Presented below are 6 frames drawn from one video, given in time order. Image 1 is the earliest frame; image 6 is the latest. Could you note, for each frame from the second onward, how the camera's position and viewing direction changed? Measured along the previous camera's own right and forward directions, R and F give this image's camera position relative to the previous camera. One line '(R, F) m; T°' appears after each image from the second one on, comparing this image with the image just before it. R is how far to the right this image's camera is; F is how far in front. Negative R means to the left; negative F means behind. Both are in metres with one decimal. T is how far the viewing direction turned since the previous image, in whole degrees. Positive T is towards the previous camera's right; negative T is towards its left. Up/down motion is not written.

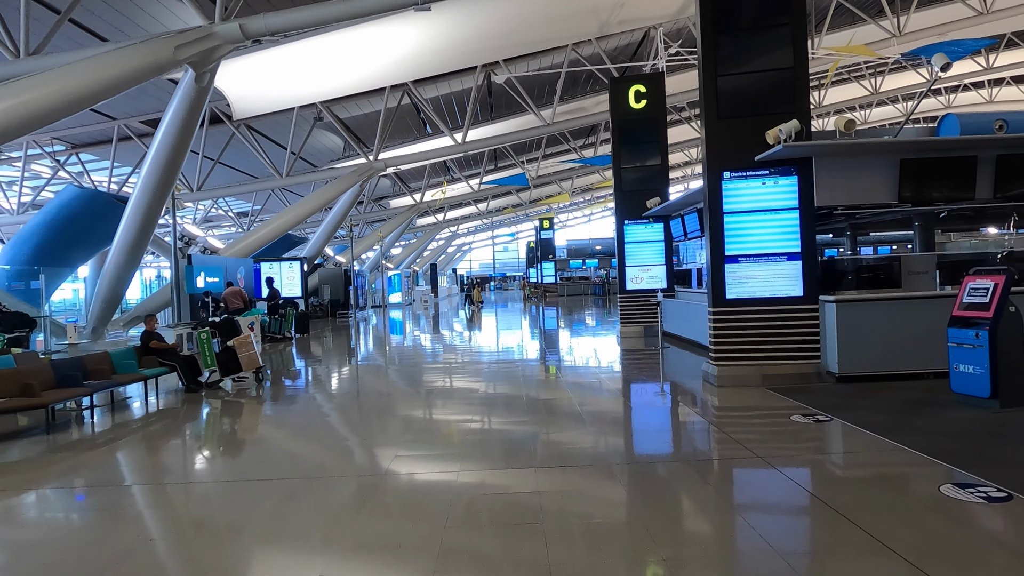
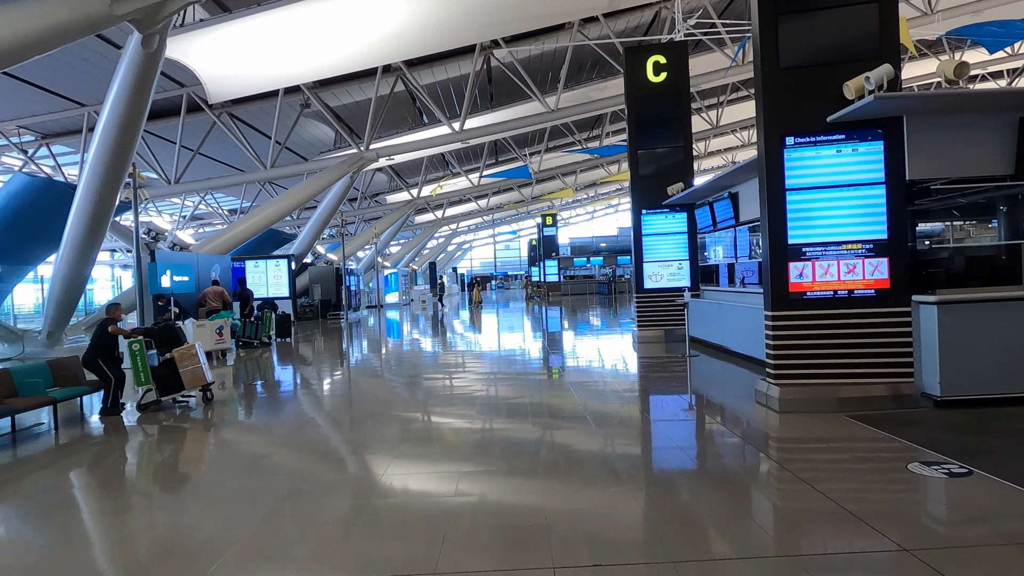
(0.0, +1.3) m; 0°
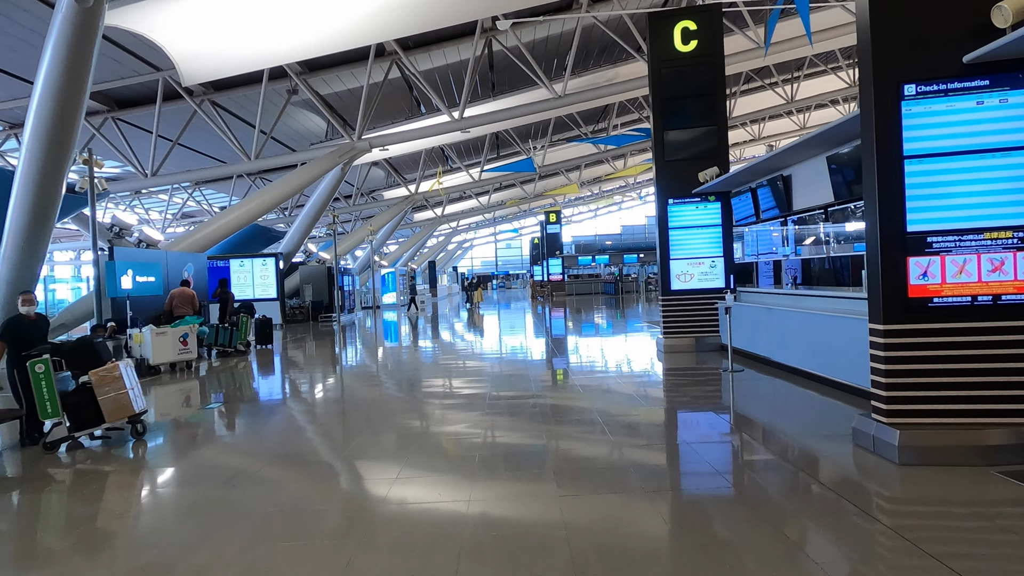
(-0.1, +1.3) m; 0°
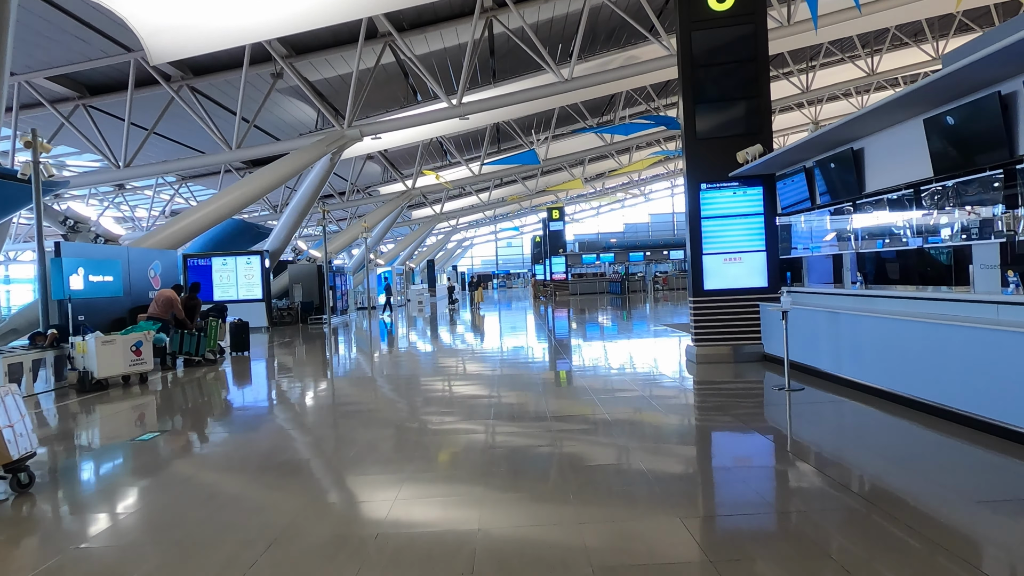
(-0.1, +1.2) m; 0°
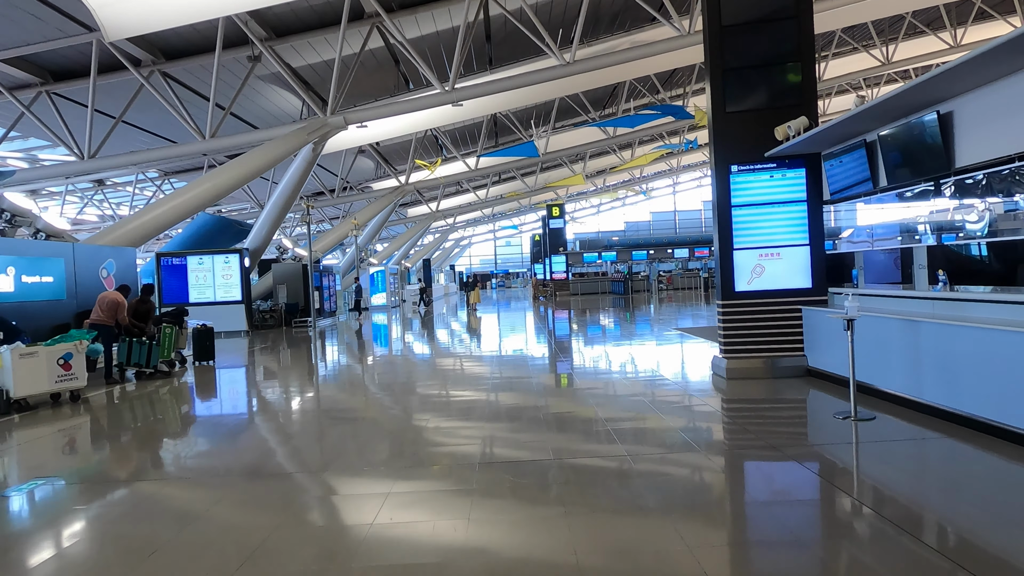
(0.0, +1.1) m; 0°
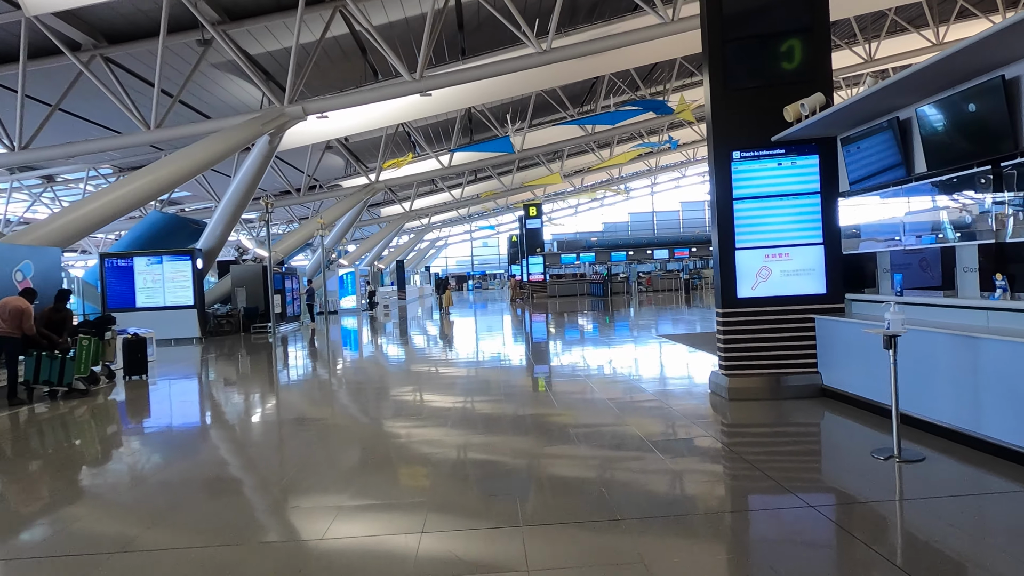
(+0.1, +0.9) m; +2°
